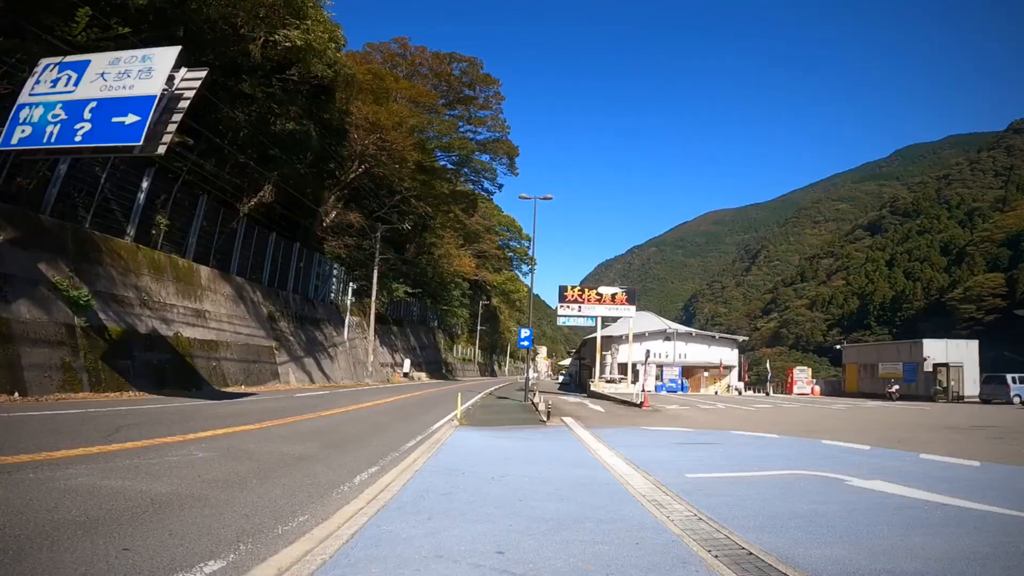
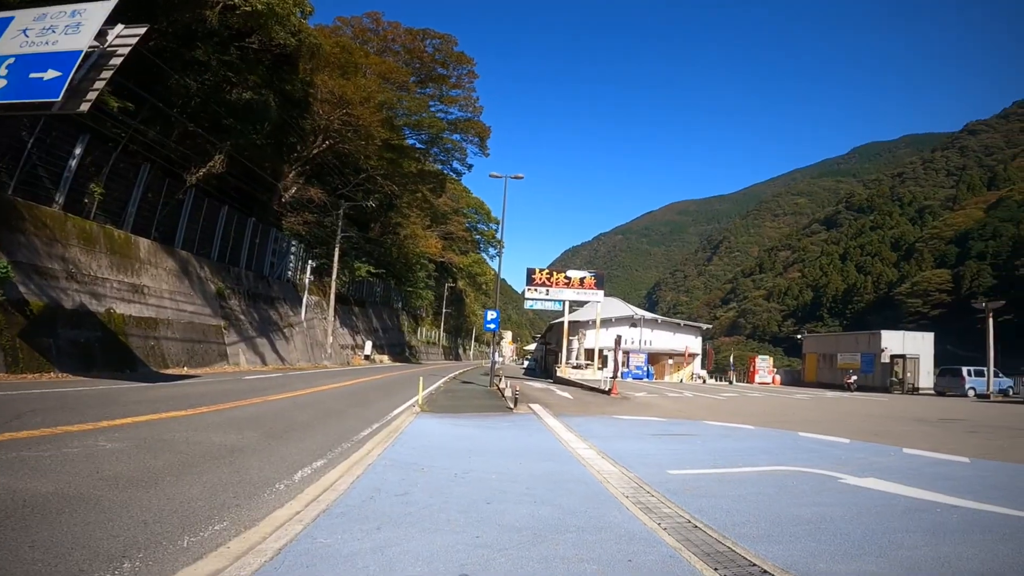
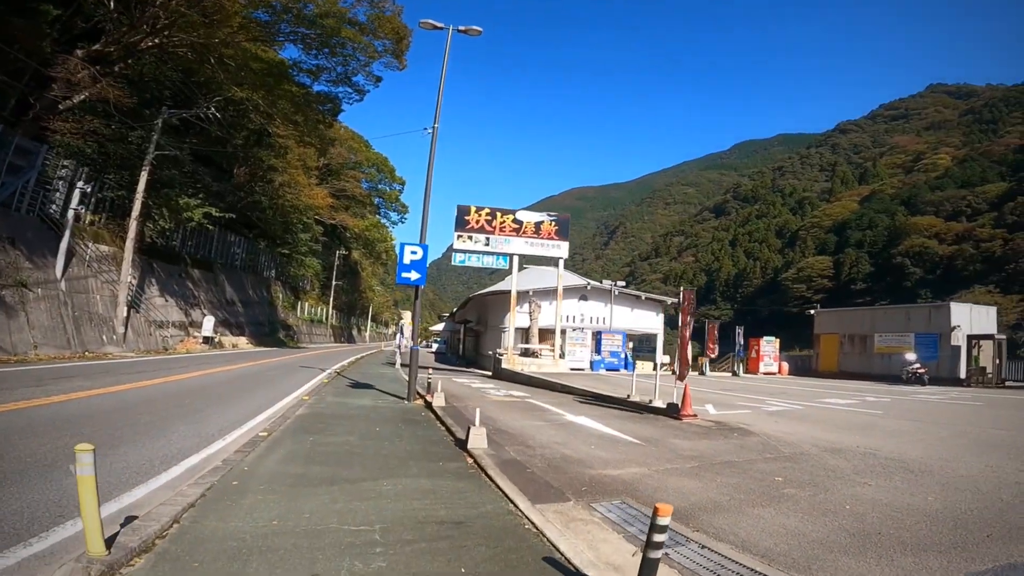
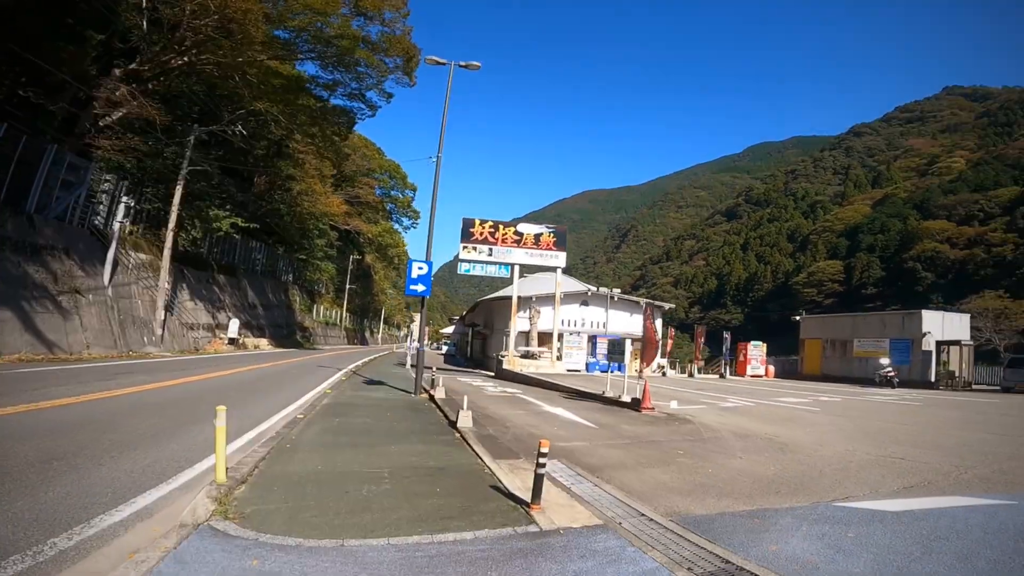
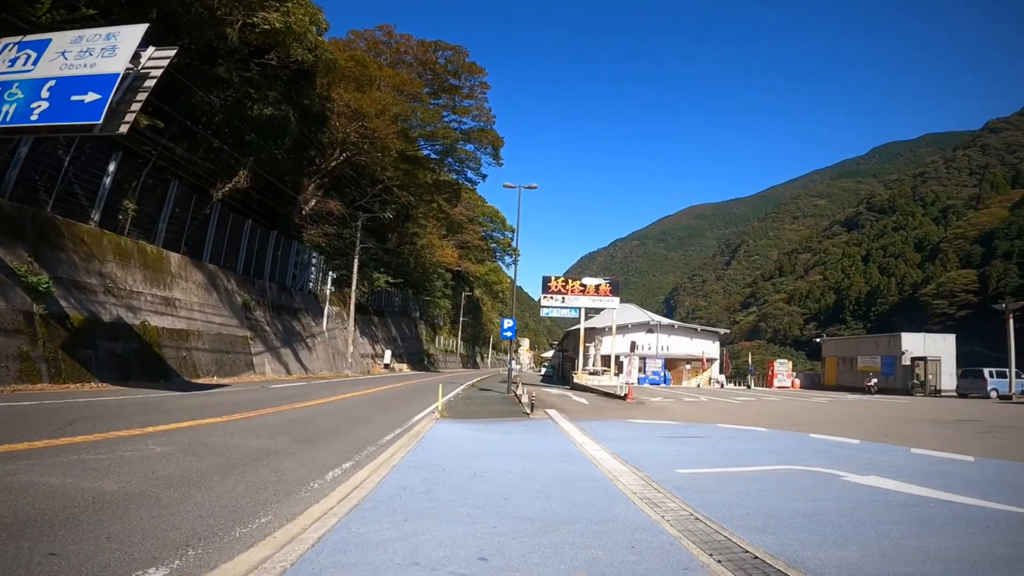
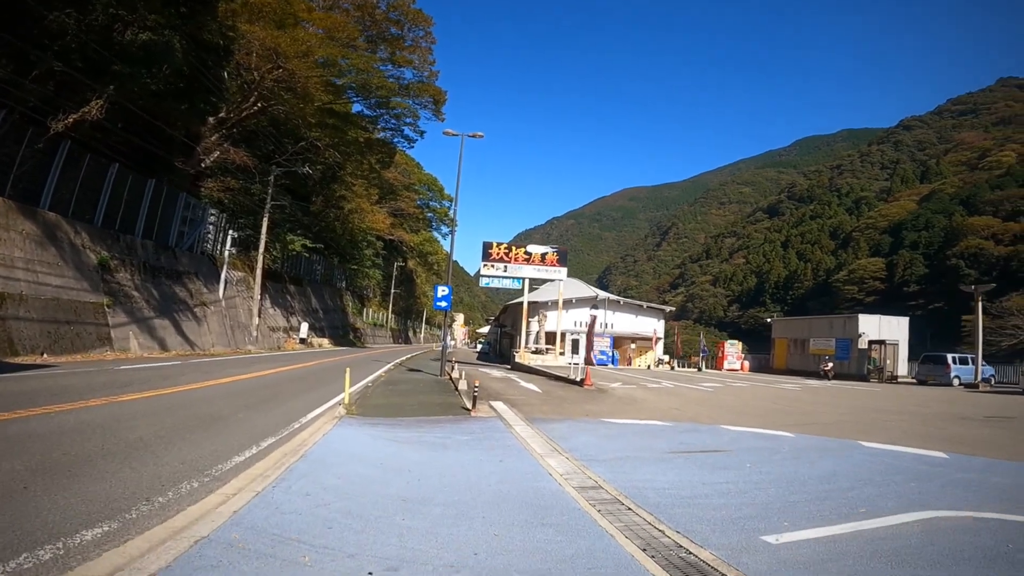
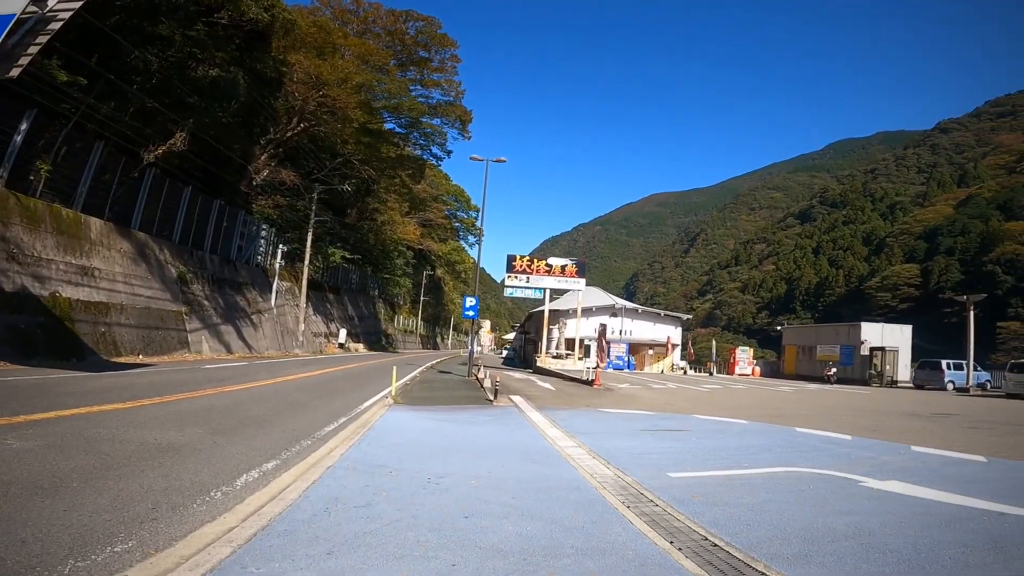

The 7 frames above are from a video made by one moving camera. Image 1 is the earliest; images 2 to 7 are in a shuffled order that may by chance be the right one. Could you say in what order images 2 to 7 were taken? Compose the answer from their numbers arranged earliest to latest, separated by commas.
5, 2, 7, 6, 4, 3
